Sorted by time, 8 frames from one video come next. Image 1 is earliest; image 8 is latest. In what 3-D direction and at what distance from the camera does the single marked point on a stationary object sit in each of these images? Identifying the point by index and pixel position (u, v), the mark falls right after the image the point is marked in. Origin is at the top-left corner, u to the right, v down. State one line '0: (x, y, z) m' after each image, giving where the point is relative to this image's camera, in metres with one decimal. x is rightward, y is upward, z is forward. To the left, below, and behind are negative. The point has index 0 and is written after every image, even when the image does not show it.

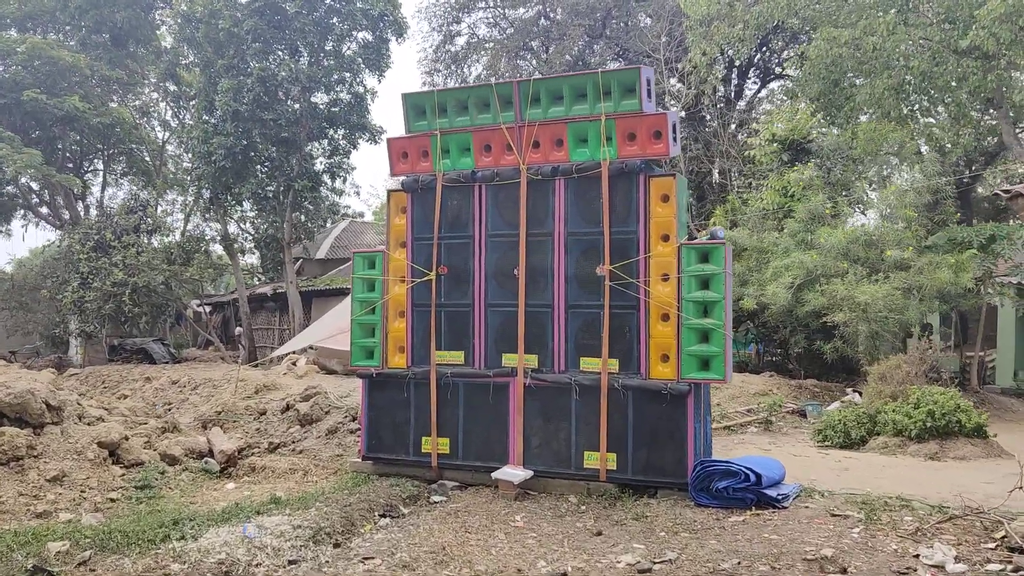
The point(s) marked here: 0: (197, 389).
0: (-4.7, -1.5, +12.6) m
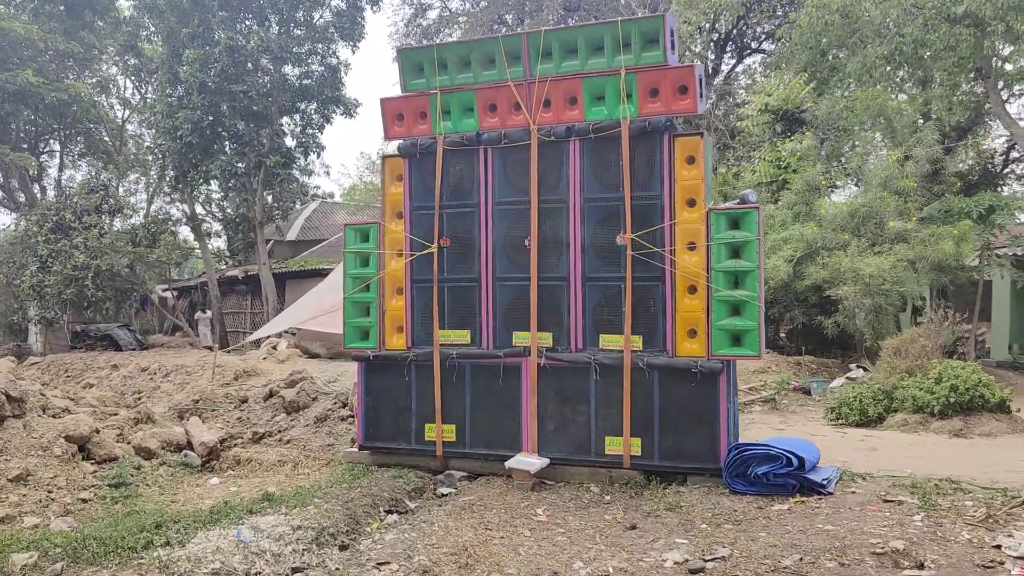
0: (-4.8, -1.3, +11.8) m
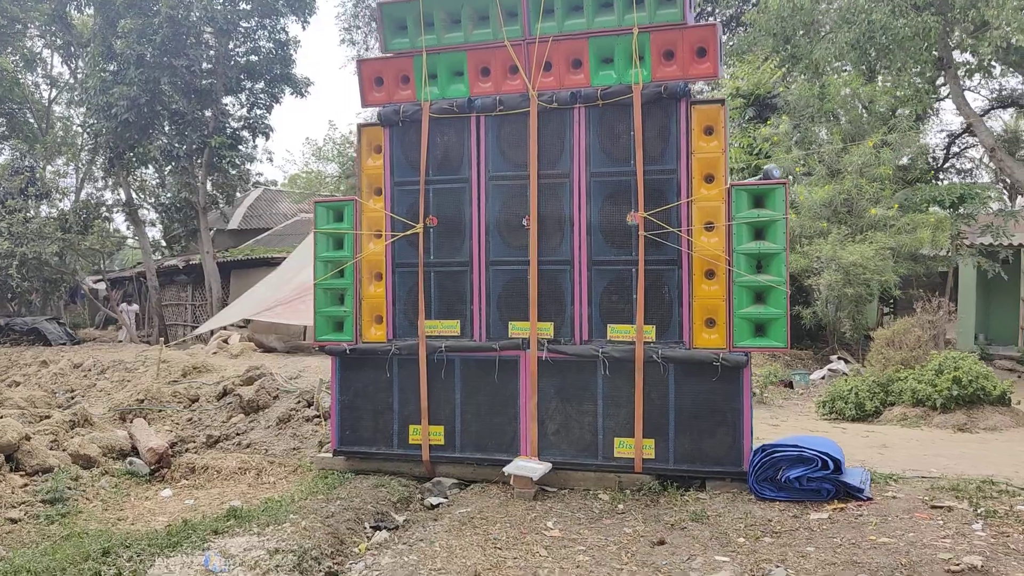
0: (-5.3, -1.1, +10.8) m
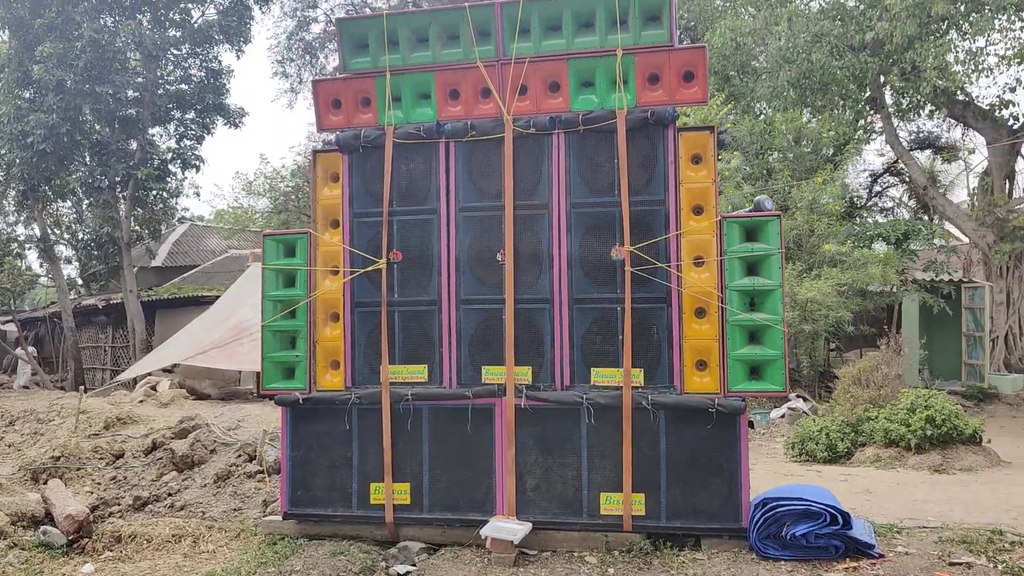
0: (-5.8, -1.6, +9.8) m
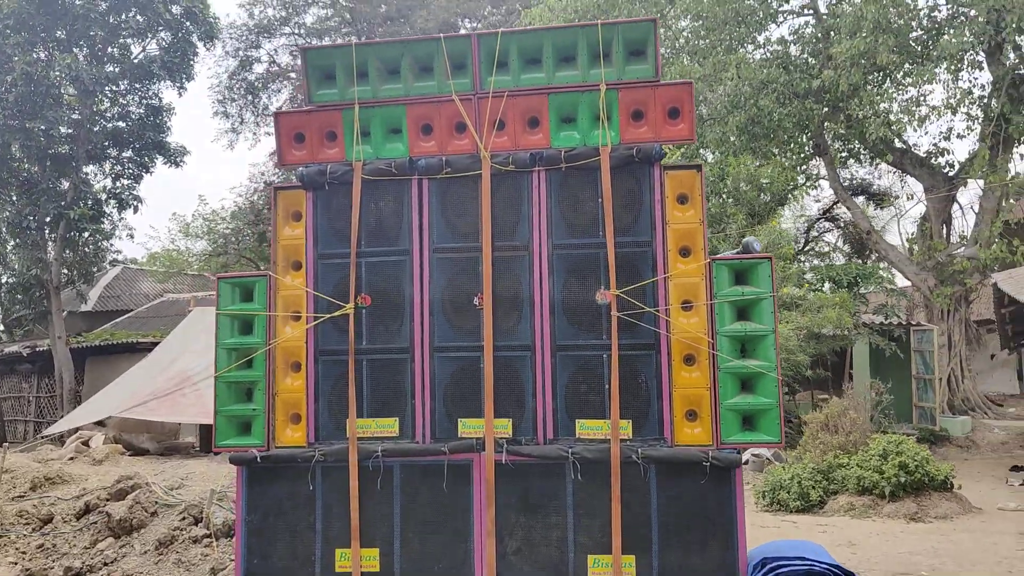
0: (-6.3, -2.1, +9.0) m
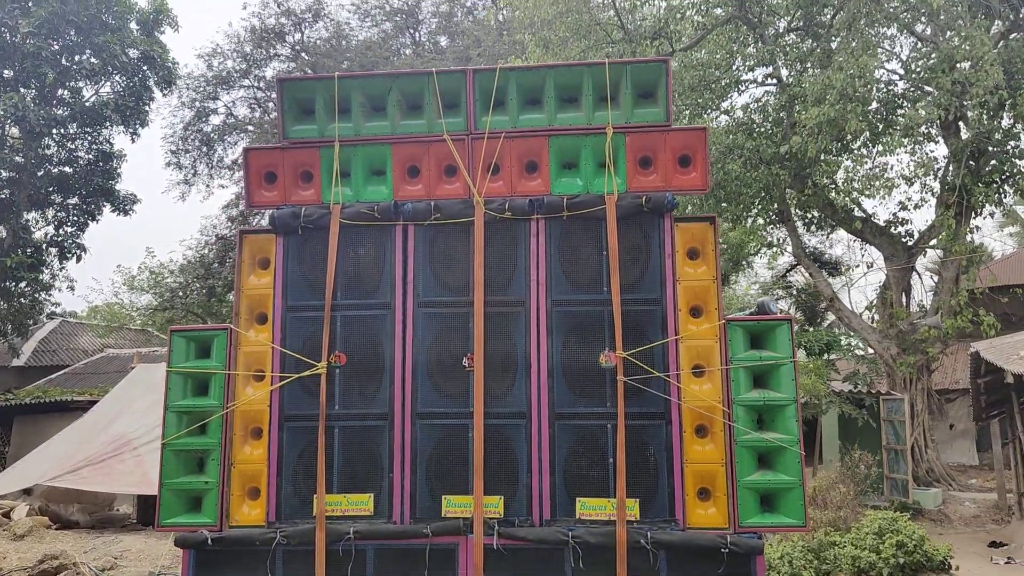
0: (-6.6, -2.6, +8.0) m
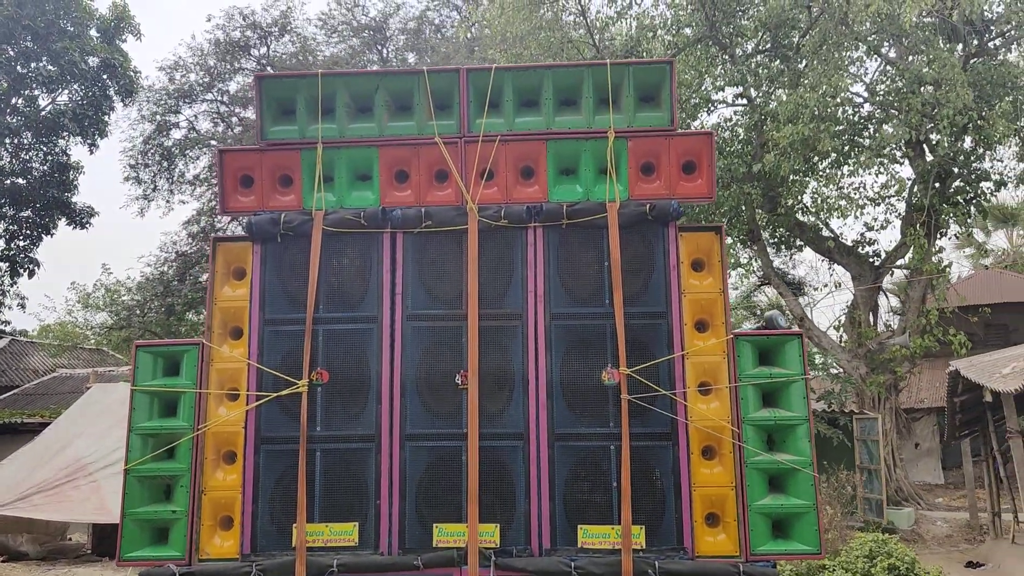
0: (-6.8, -2.7, +7.3) m
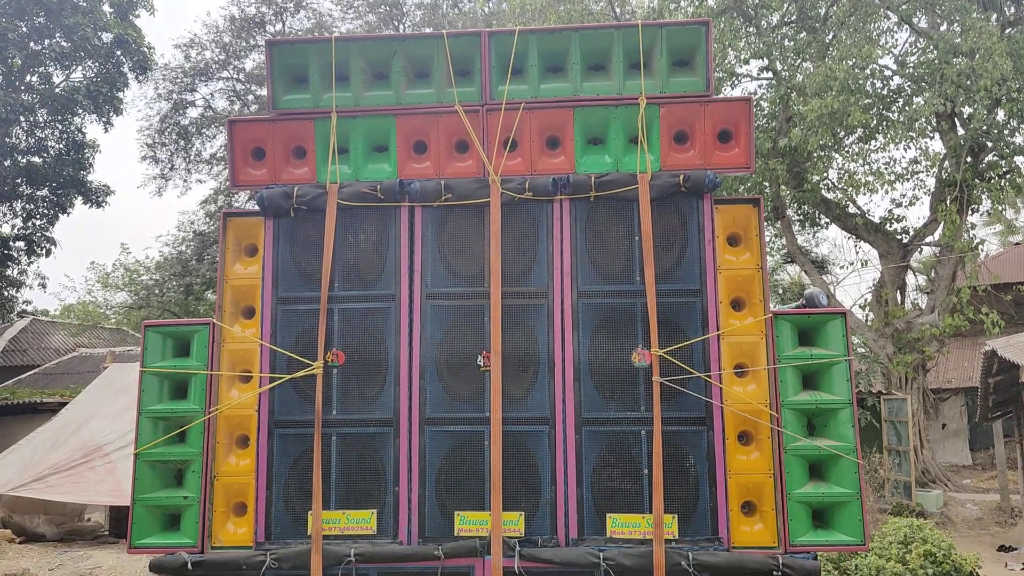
0: (-6.6, -2.5, +7.3) m
